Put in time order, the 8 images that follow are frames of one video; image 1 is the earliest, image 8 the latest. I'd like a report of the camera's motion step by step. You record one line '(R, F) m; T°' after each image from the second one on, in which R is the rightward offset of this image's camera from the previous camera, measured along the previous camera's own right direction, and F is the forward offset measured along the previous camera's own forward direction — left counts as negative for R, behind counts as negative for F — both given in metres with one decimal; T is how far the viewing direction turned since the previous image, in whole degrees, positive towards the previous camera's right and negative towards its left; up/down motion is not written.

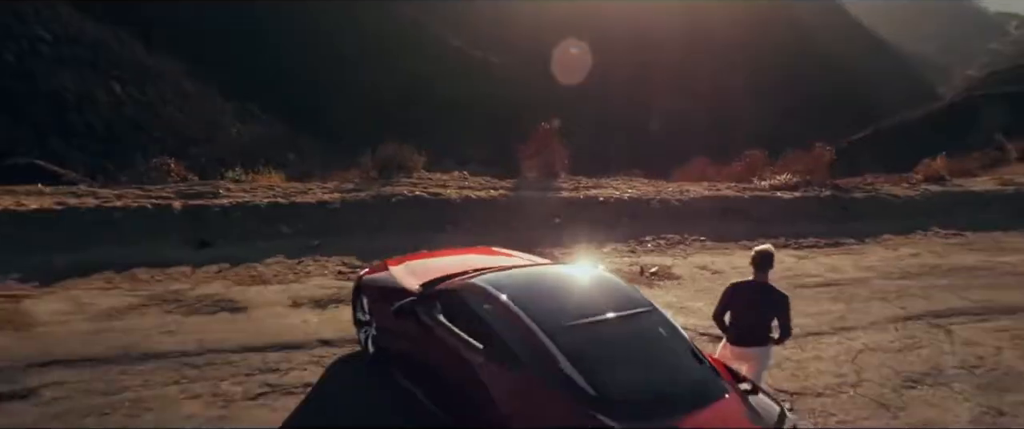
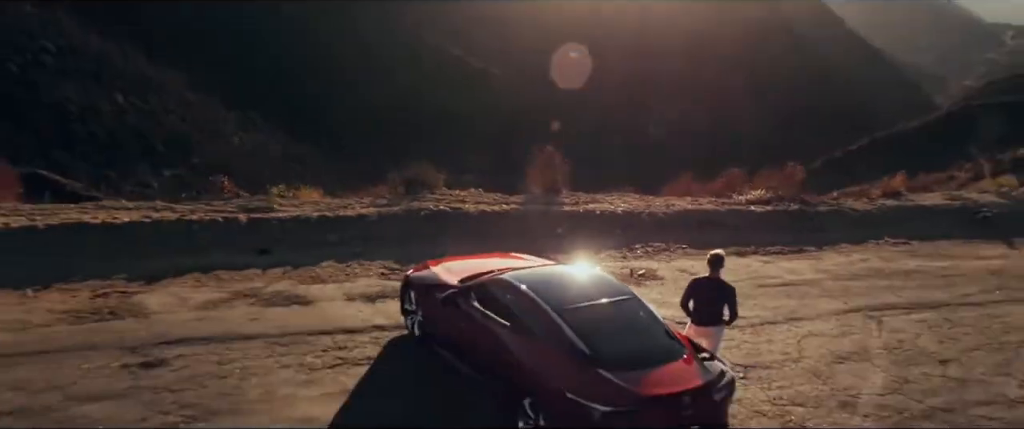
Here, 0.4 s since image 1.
(-0.1, -1.1) m; 0°
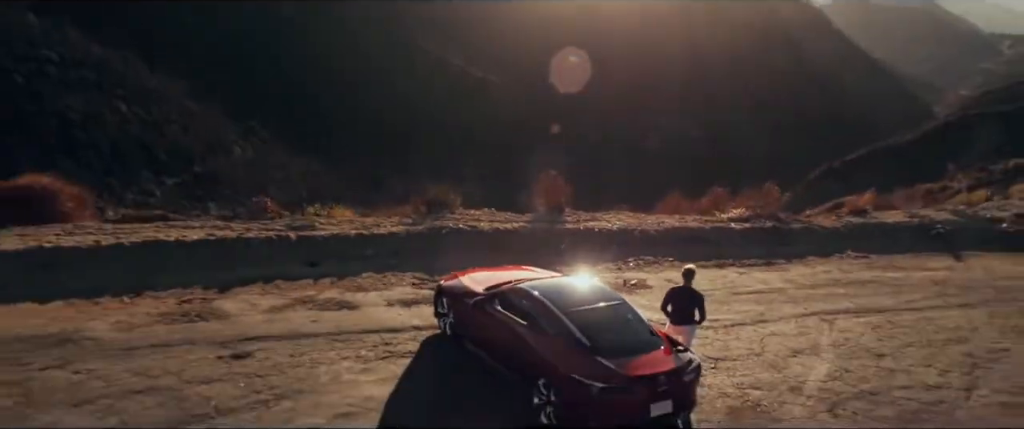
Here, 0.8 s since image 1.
(-0.1, -1.2) m; 0°
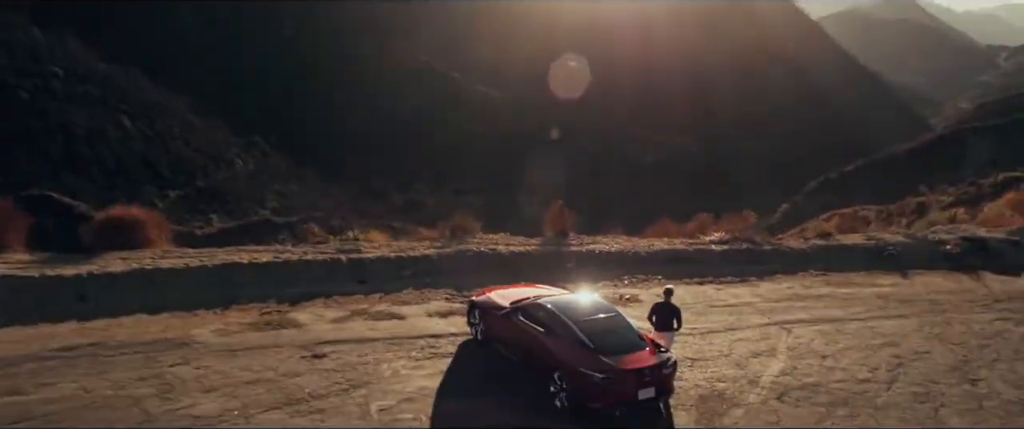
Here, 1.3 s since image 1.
(-0.2, -1.6) m; 0°
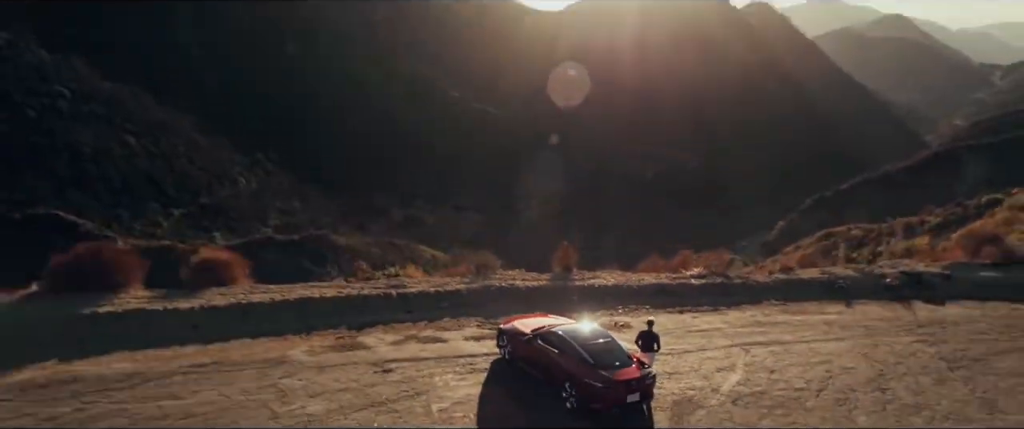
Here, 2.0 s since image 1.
(-0.3, -2.5) m; 0°
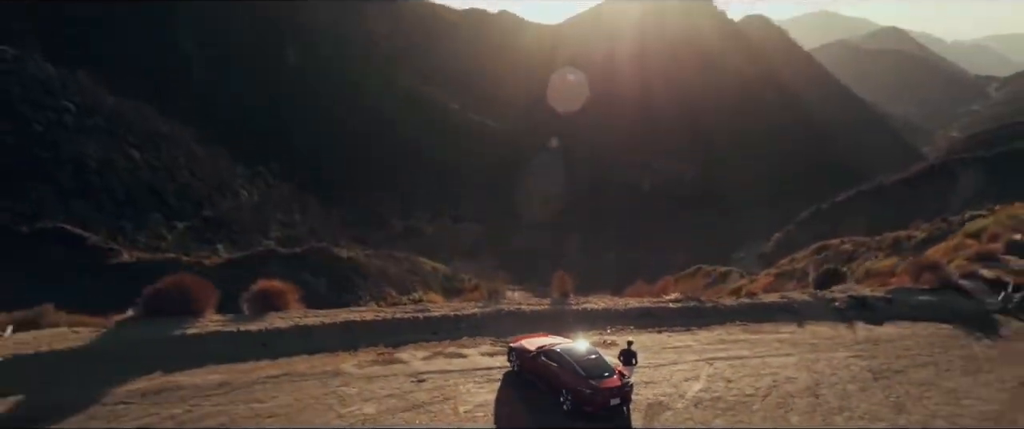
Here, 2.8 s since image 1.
(-0.1, -2.6) m; 0°
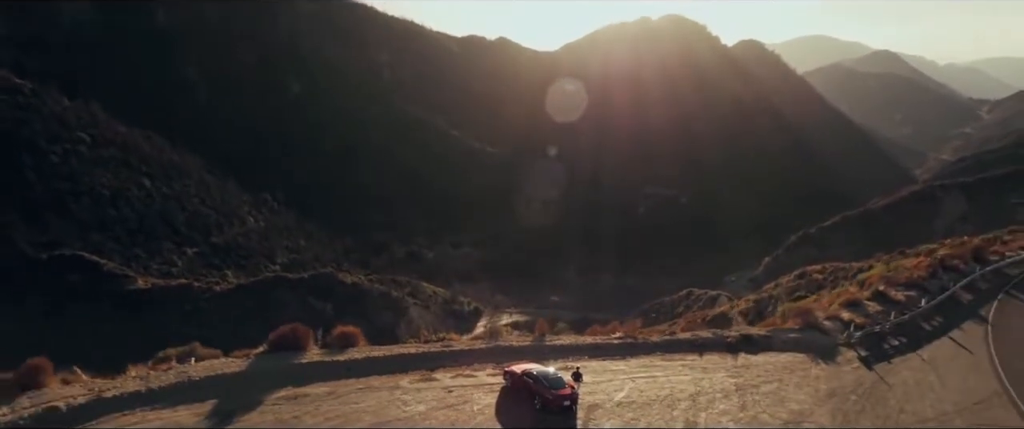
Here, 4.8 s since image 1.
(+0.1, -7.9) m; 0°
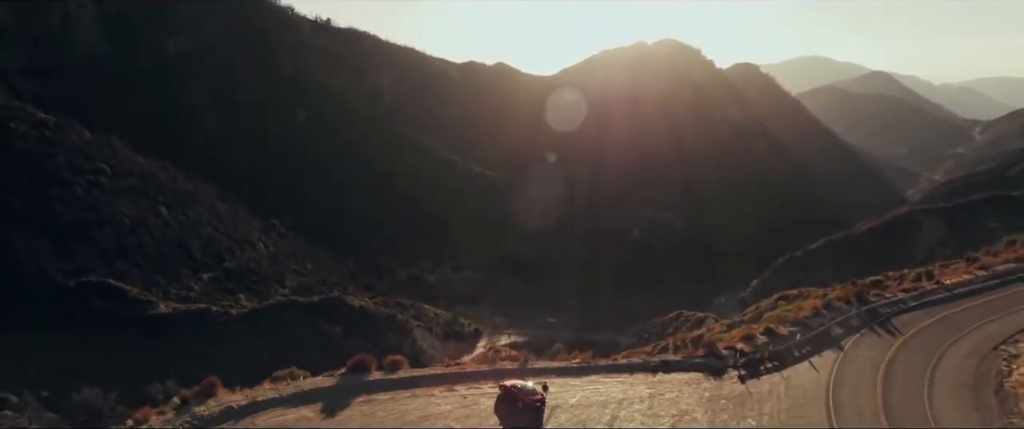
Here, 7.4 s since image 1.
(+0.3, -11.9) m; 0°
